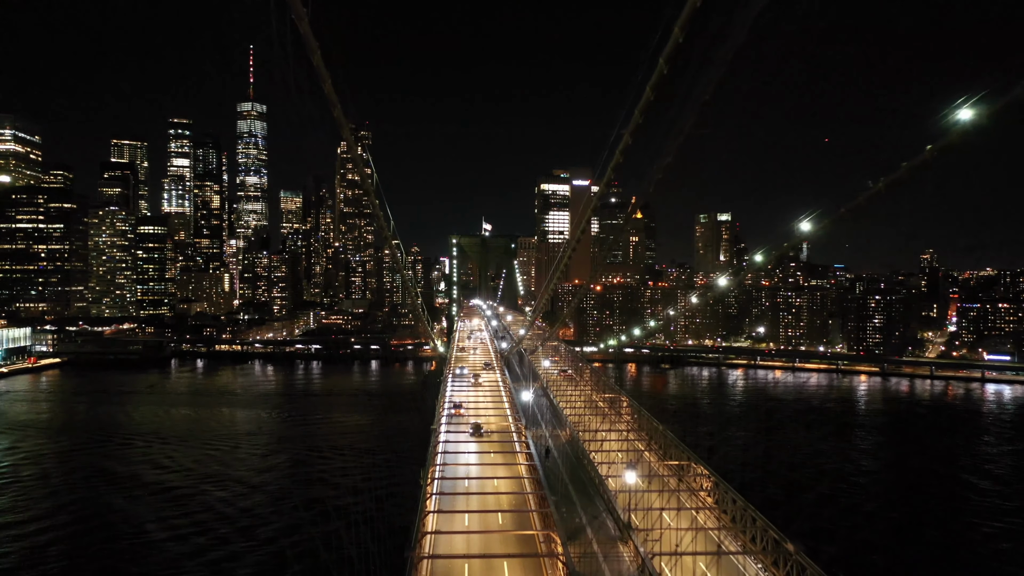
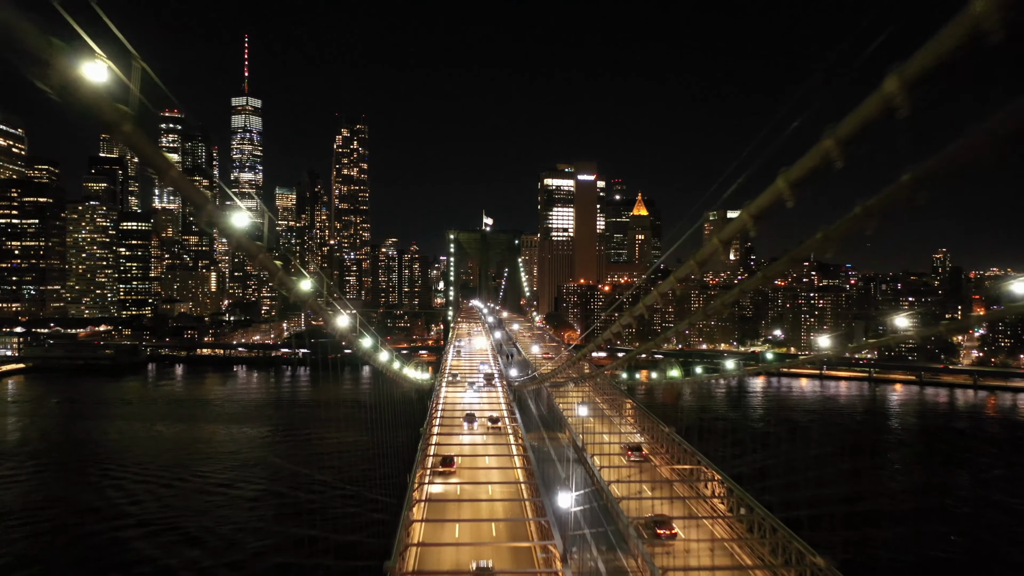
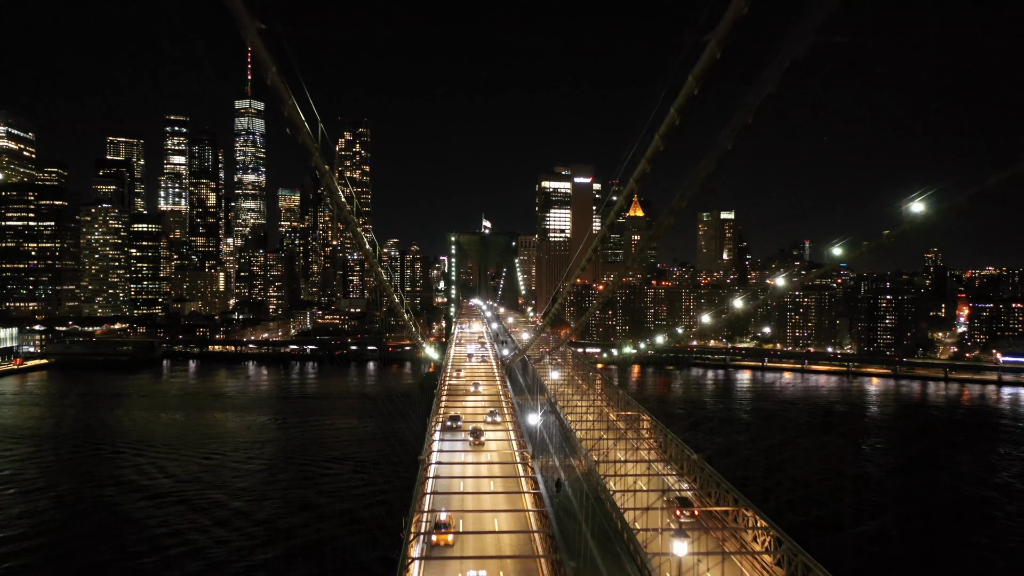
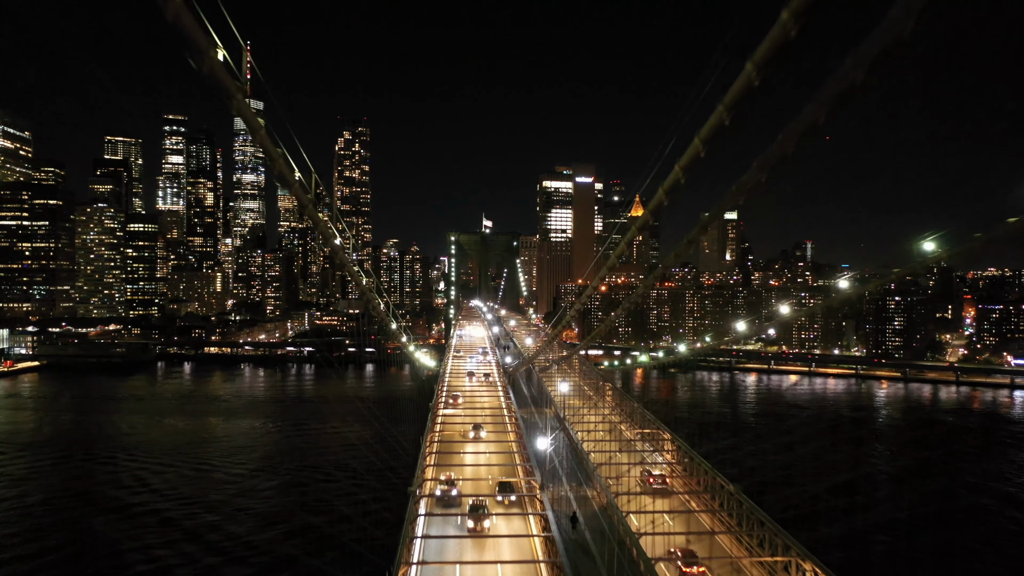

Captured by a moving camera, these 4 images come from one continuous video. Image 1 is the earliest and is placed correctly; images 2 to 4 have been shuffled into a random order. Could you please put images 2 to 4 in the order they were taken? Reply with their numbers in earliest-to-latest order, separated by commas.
3, 4, 2
